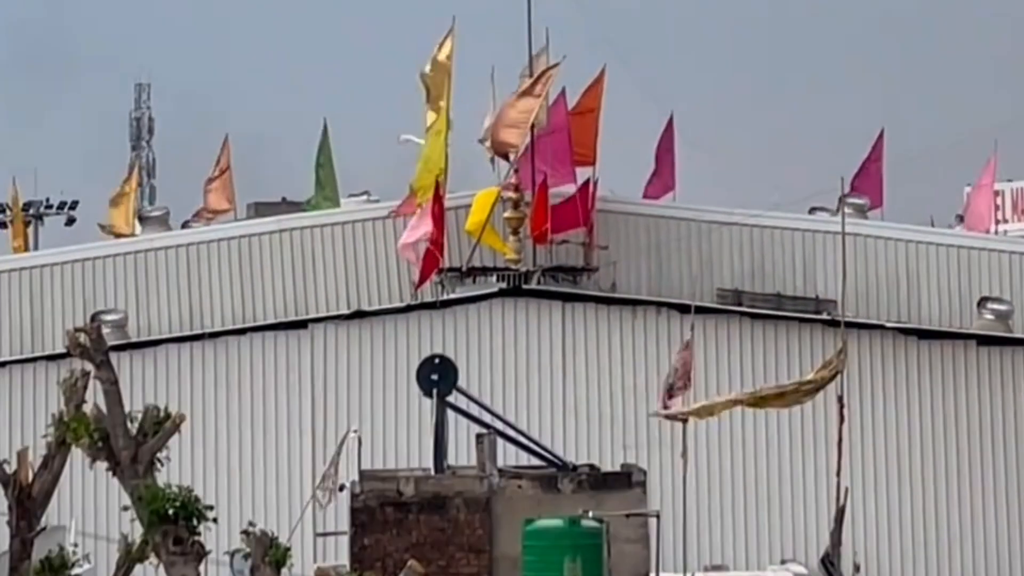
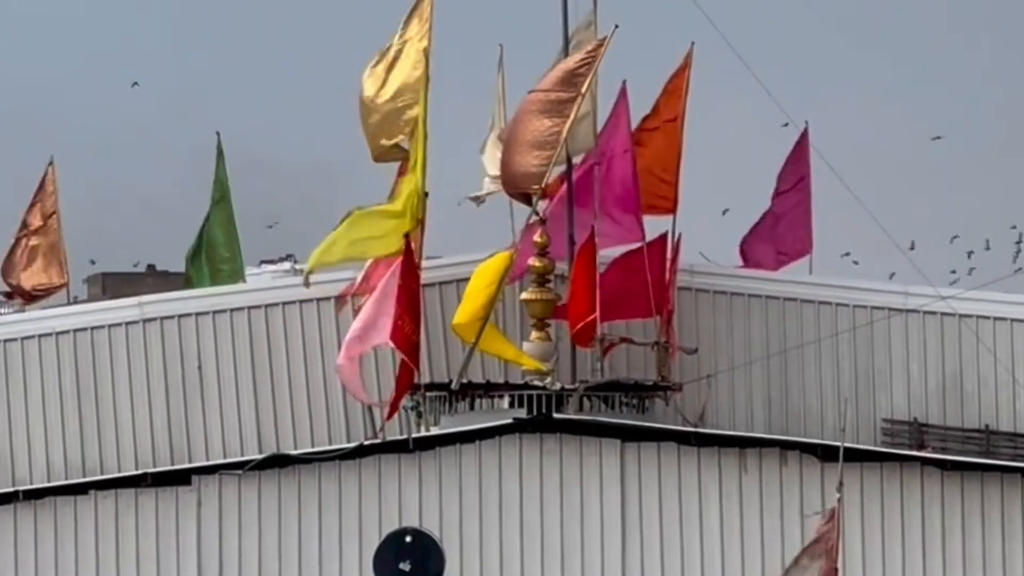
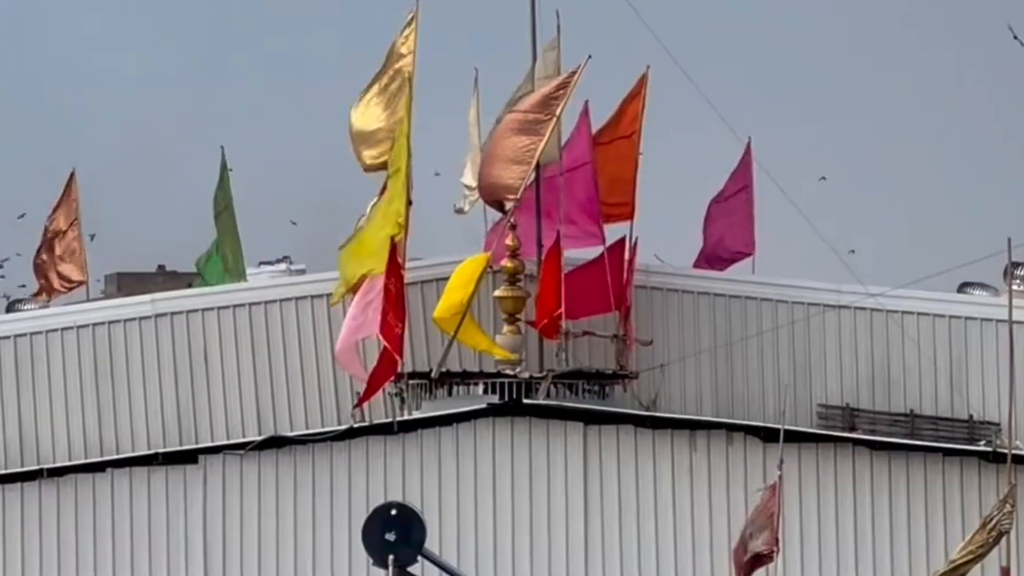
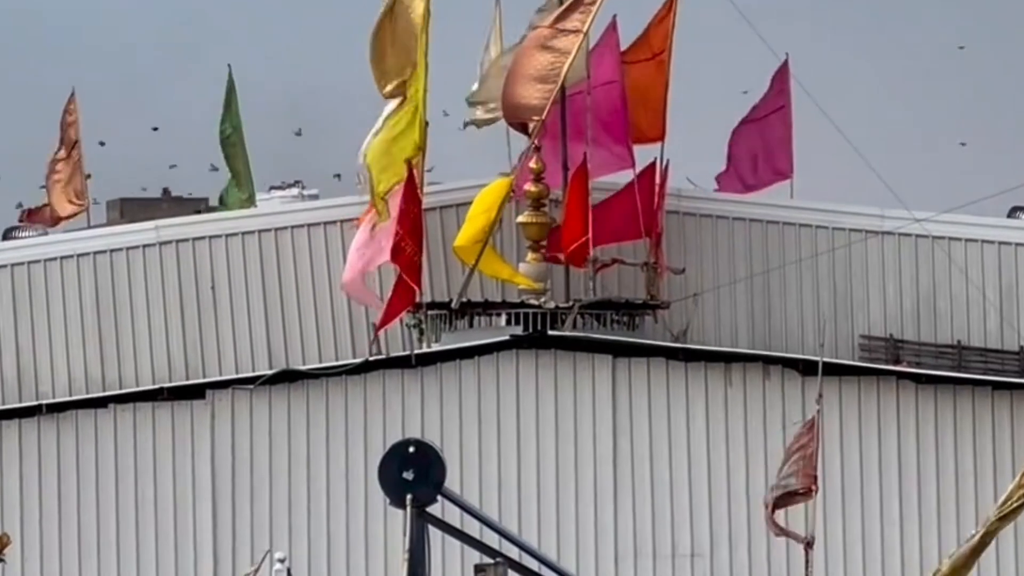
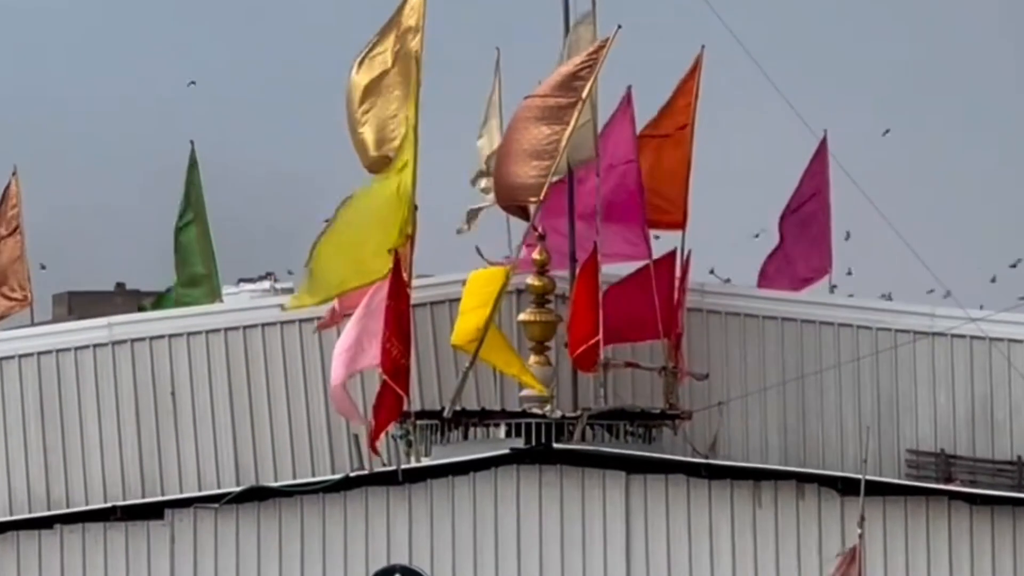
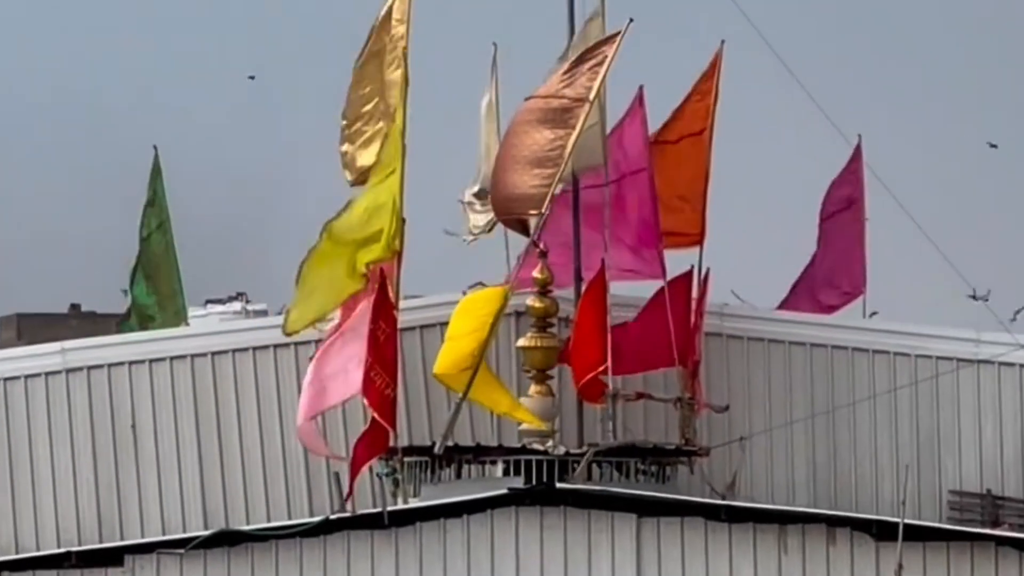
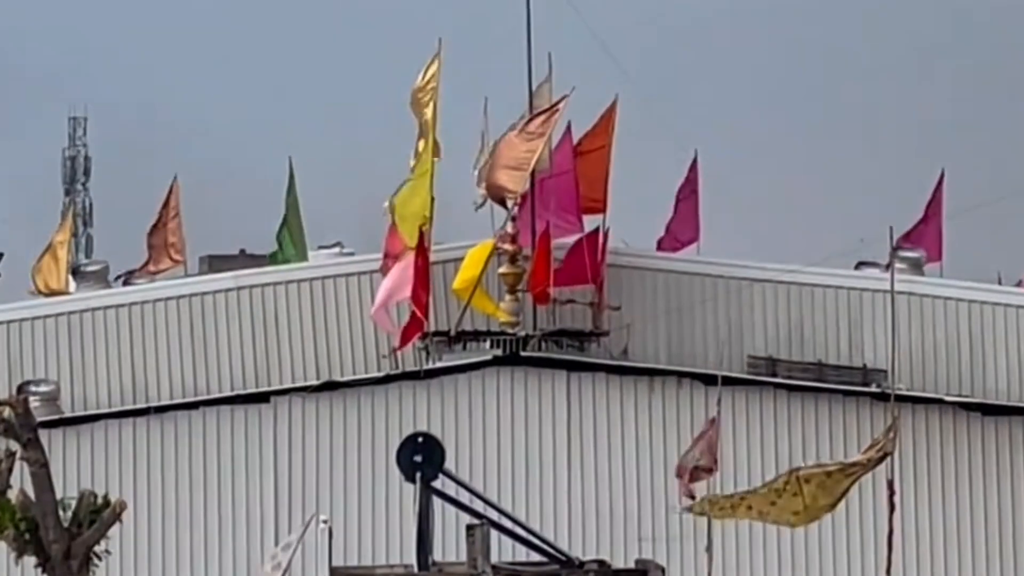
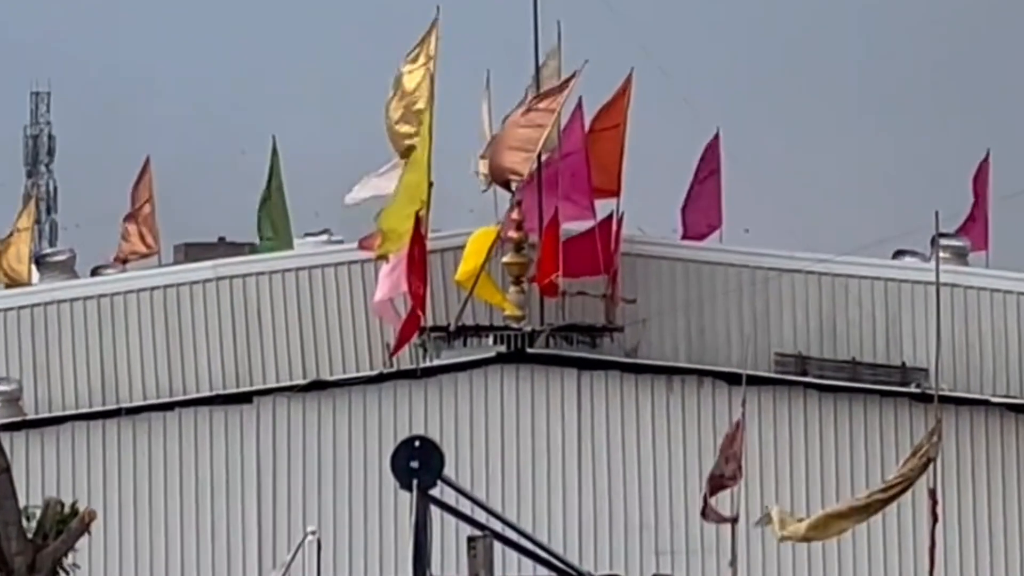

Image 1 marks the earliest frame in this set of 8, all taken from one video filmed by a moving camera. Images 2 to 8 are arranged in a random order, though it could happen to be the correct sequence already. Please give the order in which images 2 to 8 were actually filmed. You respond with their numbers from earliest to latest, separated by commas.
7, 8, 3, 4, 2, 5, 6
